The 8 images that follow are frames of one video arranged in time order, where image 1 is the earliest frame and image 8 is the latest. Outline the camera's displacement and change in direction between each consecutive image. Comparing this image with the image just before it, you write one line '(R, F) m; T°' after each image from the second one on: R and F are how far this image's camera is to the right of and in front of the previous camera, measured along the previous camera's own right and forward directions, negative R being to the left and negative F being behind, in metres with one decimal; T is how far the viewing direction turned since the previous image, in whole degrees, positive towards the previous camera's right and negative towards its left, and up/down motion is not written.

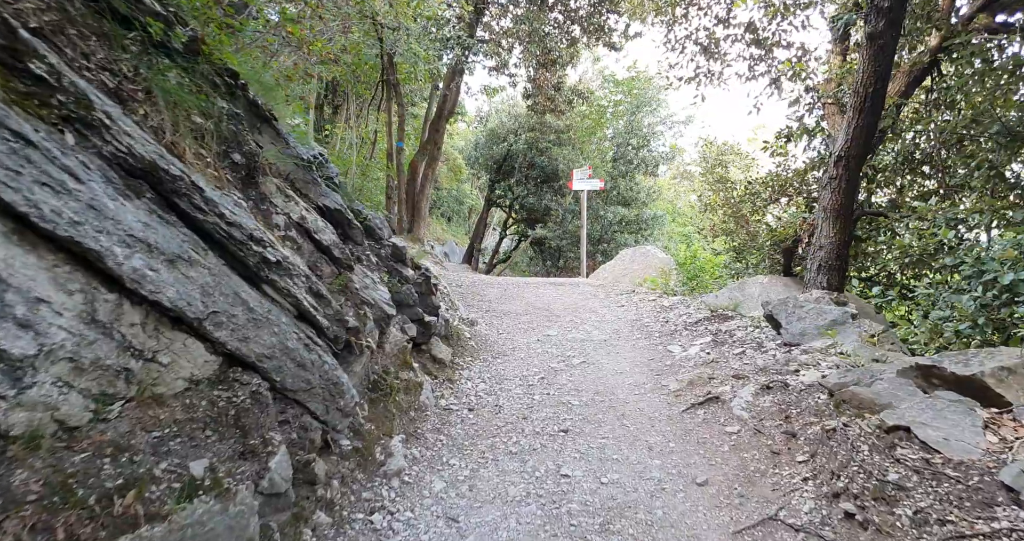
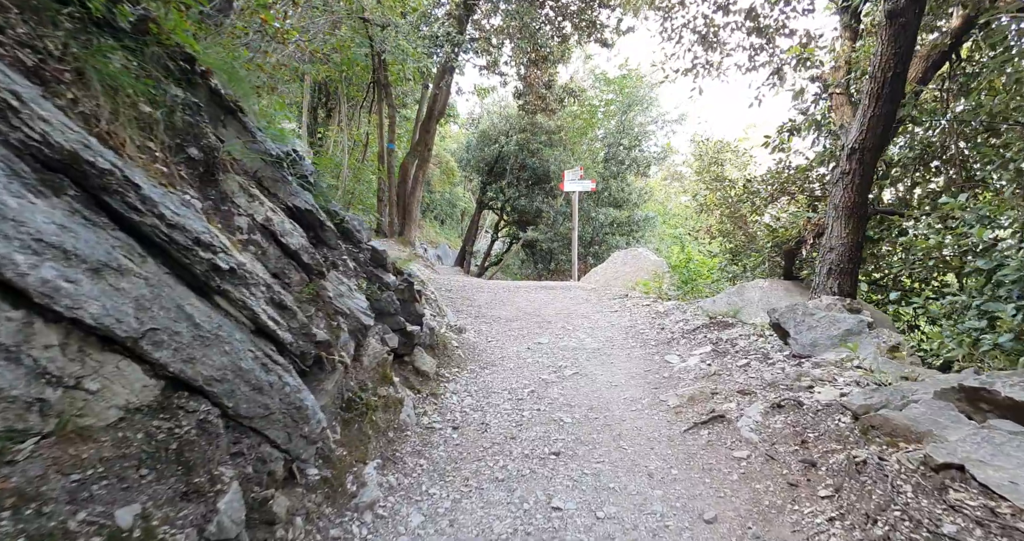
(0.0, +0.3) m; +1°
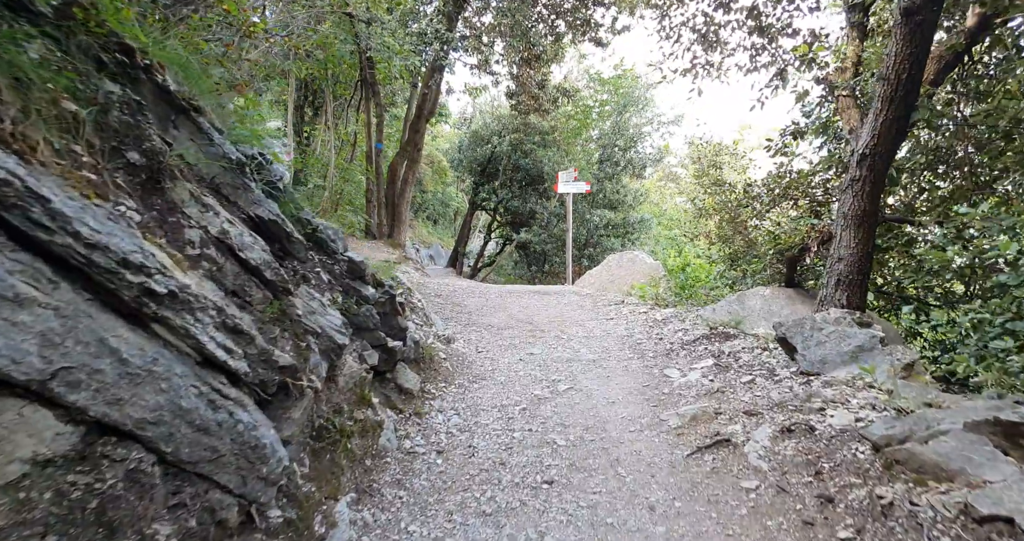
(0.0, +0.3) m; 0°
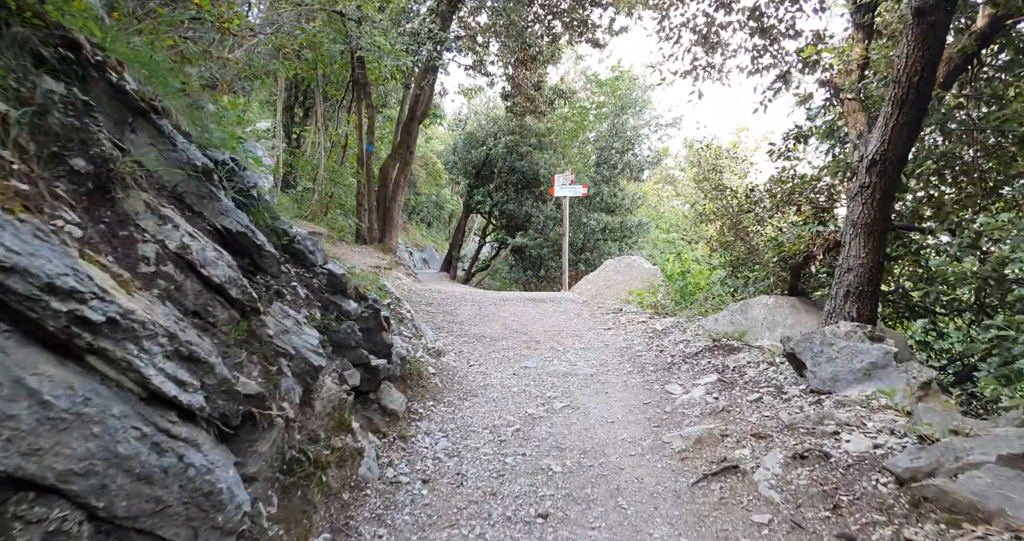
(0.0, +0.3) m; 0°
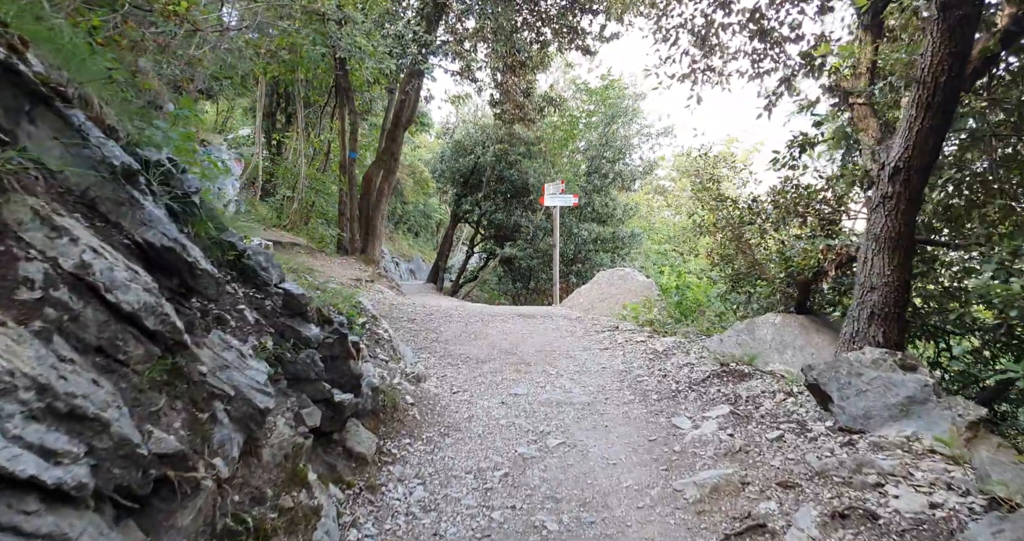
(0.0, +0.5) m; +1°
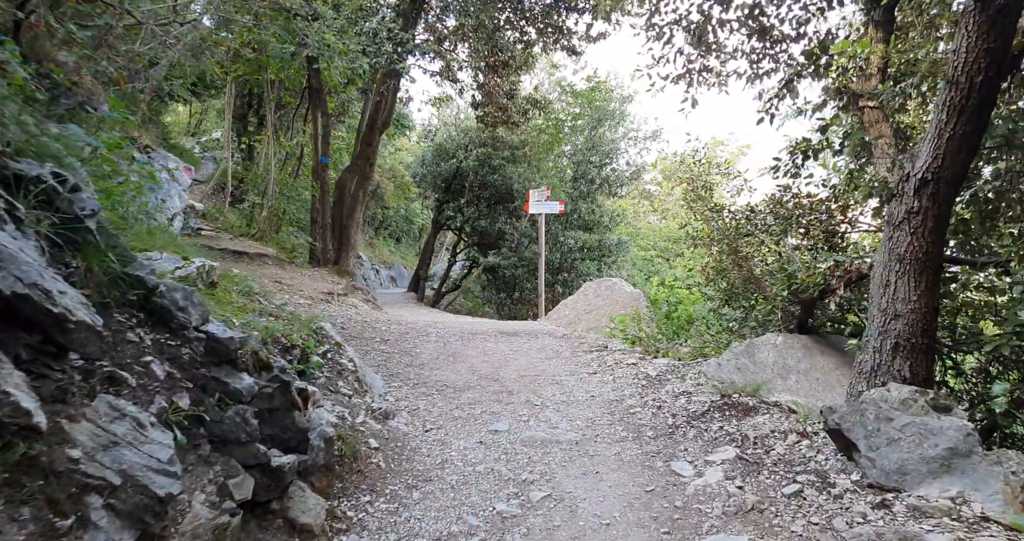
(+0.1, +0.6) m; +1°
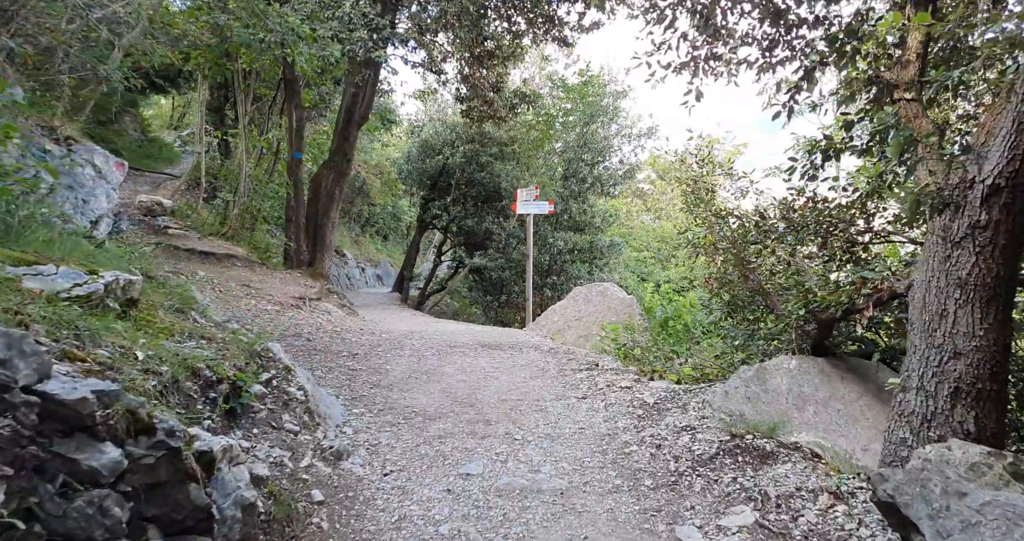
(+0.1, +0.7) m; +1°
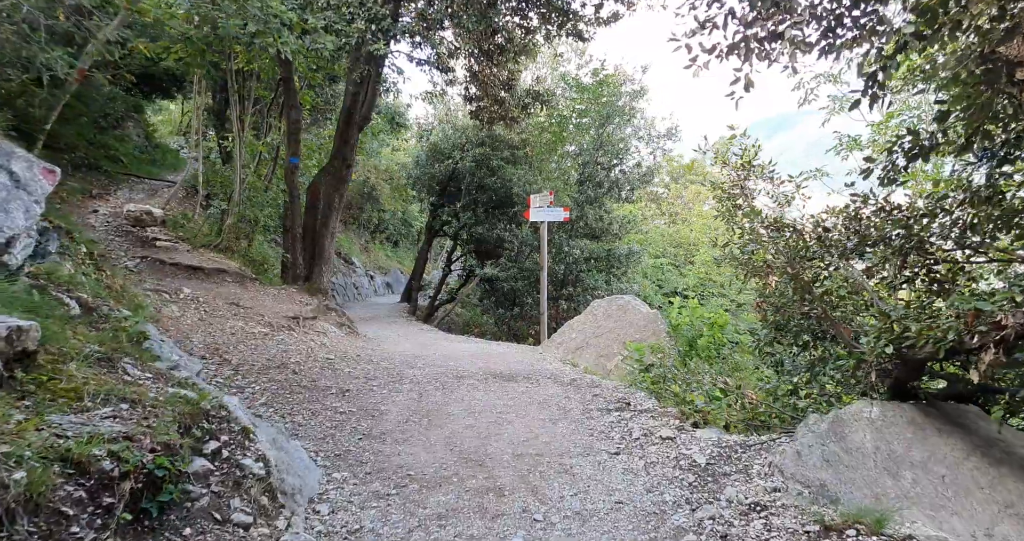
(0.0, +1.0) m; -1°
